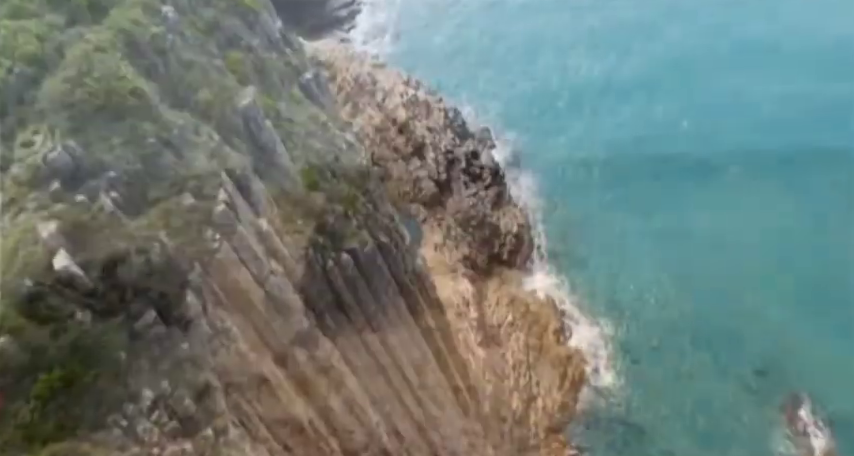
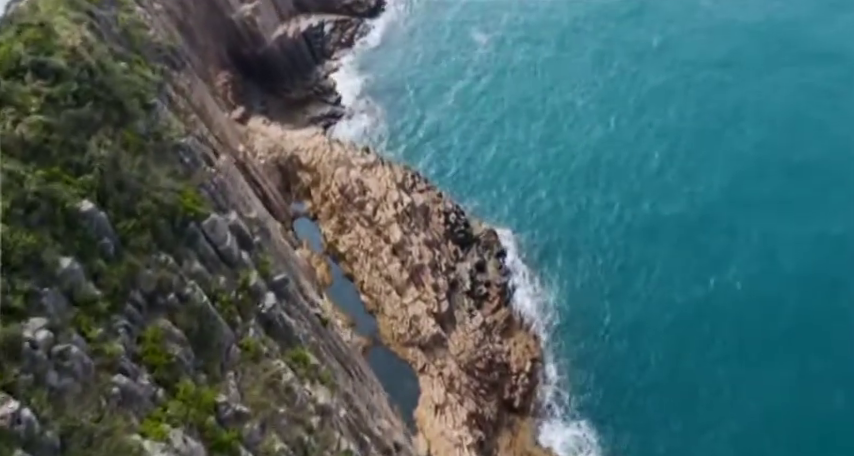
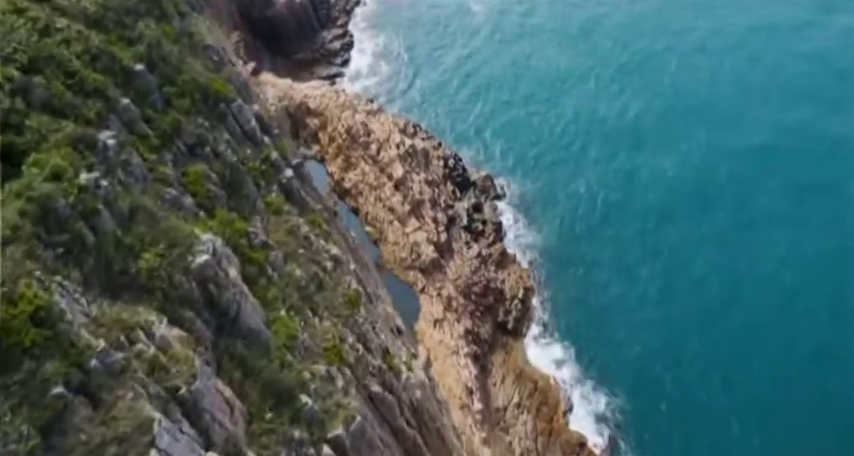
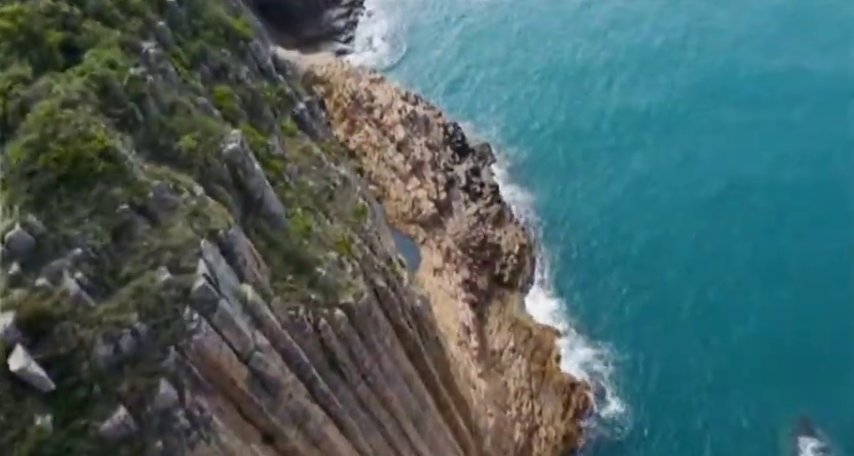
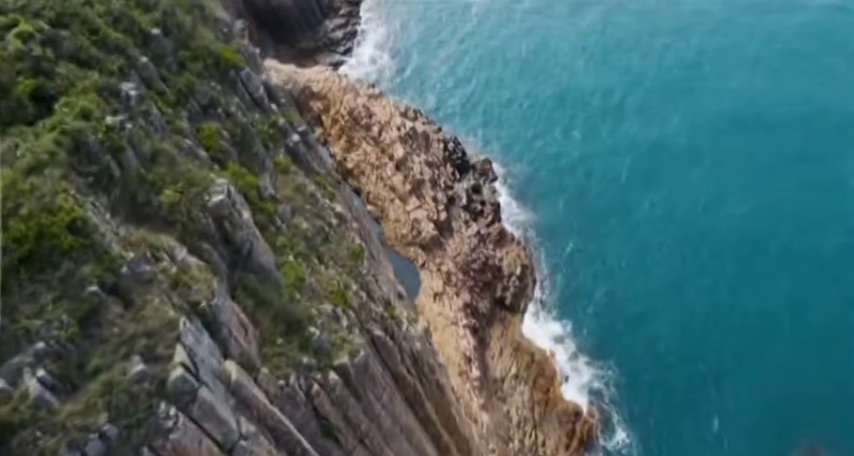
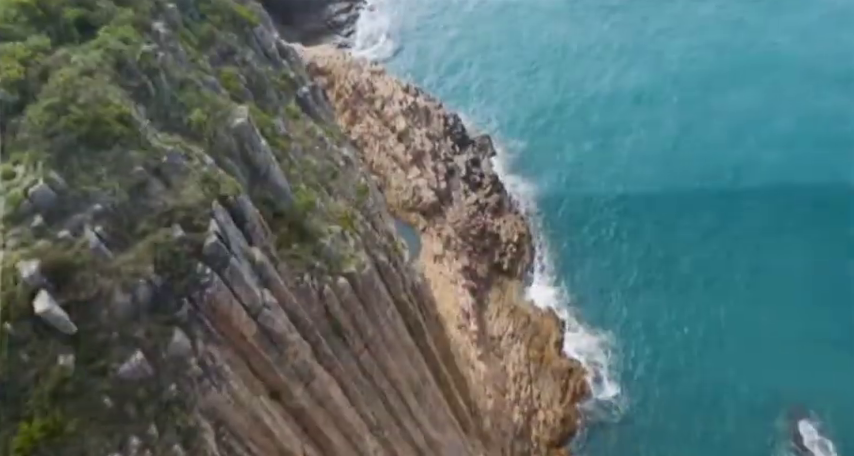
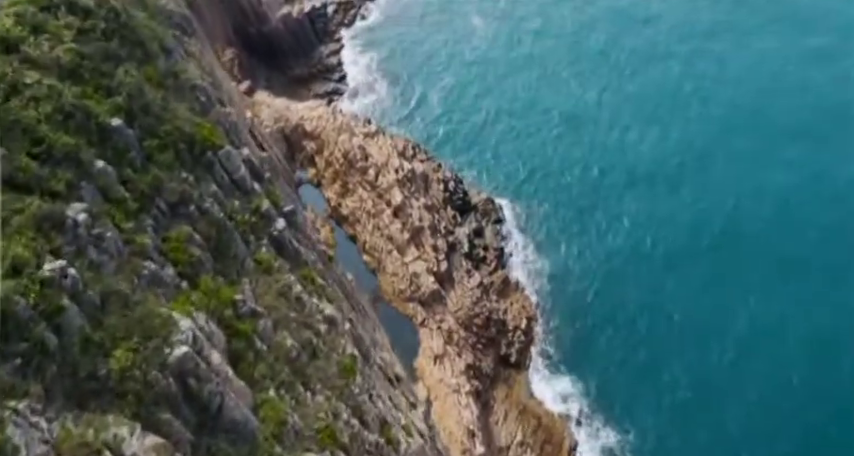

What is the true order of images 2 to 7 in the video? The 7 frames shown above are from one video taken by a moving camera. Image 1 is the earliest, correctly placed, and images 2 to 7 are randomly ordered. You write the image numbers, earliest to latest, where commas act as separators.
6, 4, 5, 3, 7, 2
